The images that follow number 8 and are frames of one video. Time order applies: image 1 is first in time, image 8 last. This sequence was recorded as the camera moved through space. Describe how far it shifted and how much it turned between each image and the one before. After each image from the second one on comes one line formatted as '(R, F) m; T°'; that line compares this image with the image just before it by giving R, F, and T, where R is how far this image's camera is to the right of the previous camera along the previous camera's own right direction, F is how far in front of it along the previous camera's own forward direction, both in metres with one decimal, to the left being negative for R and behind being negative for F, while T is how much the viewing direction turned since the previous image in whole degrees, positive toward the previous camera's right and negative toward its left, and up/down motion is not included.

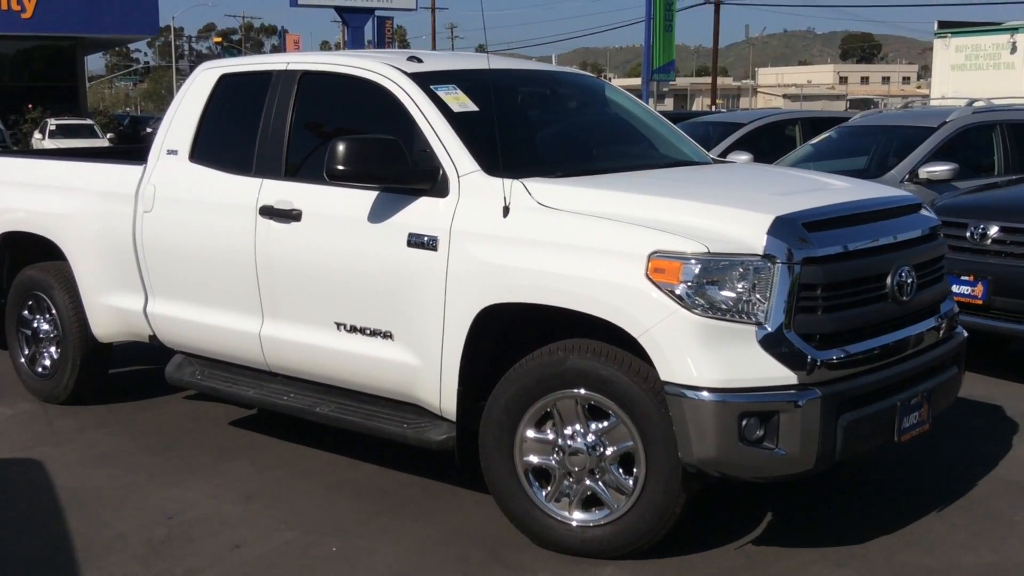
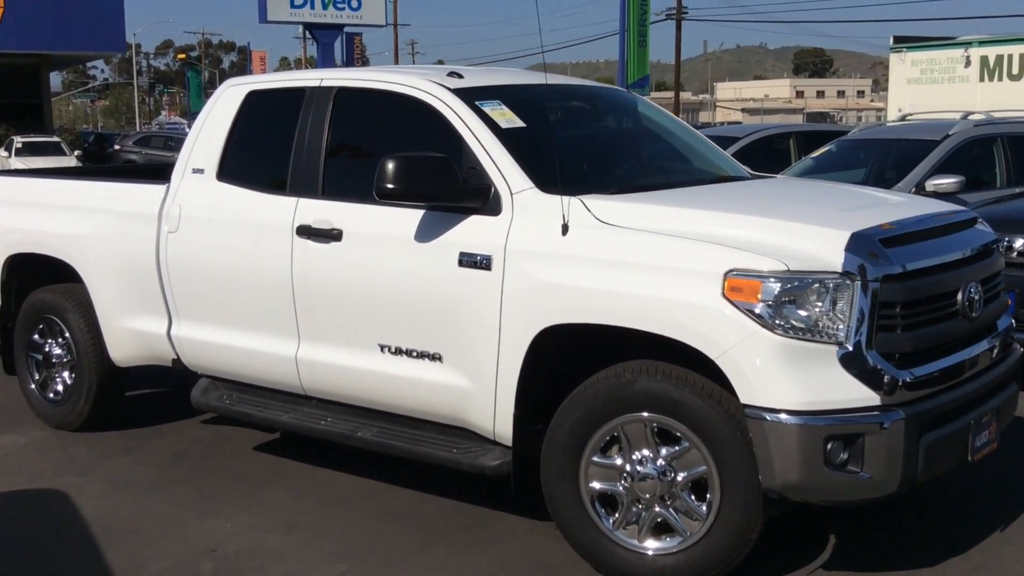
(-0.4, +0.1) m; +2°
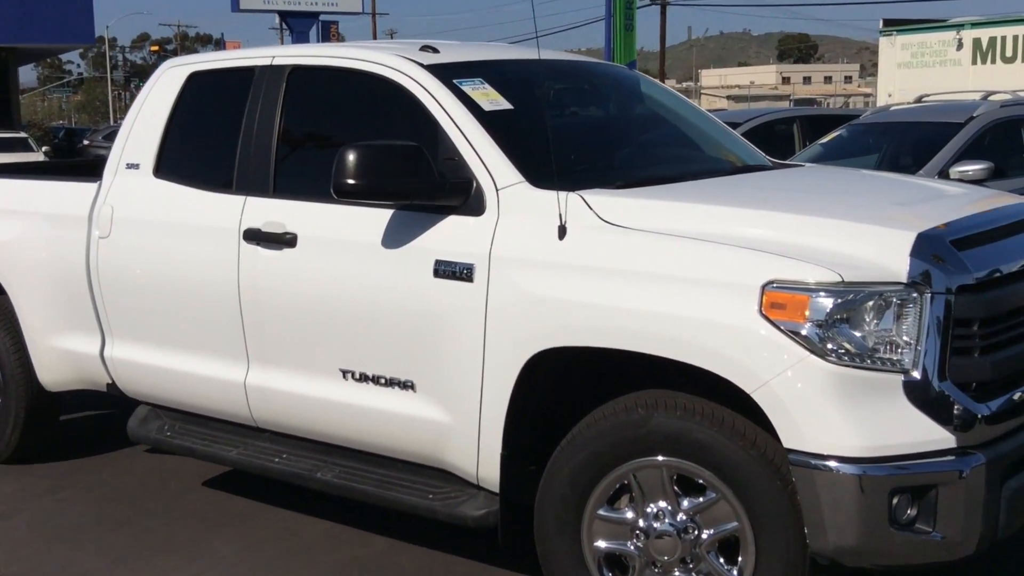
(0.0, +0.8) m; +1°
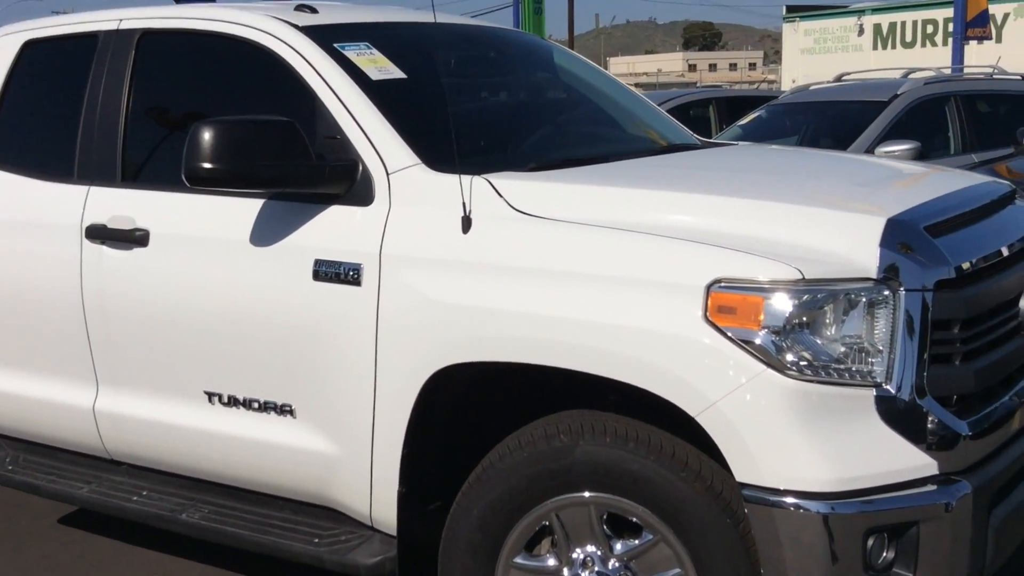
(+0.1, +0.6) m; +5°
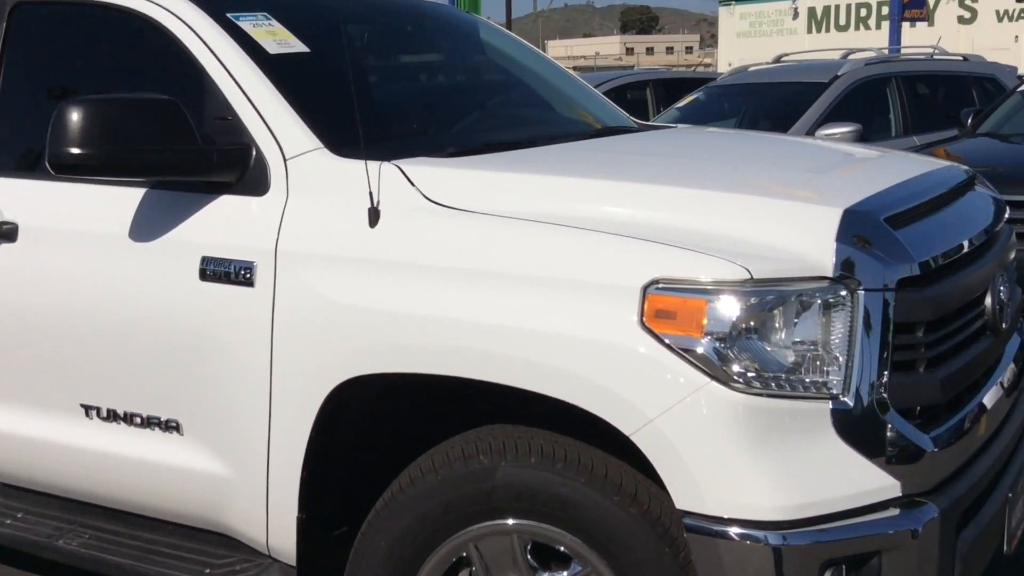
(+0.1, +0.3) m; +3°
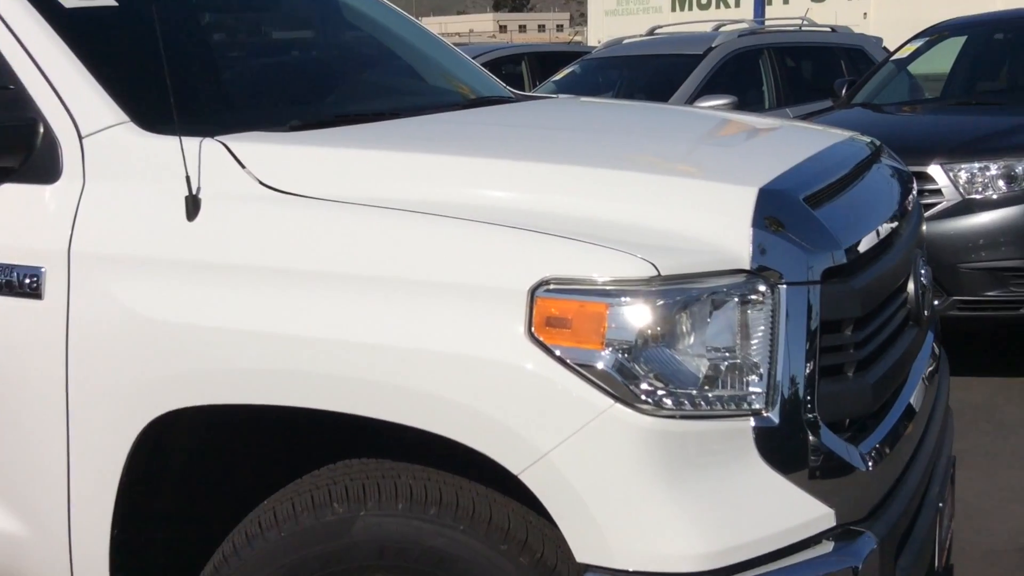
(0.0, +0.4) m; +7°
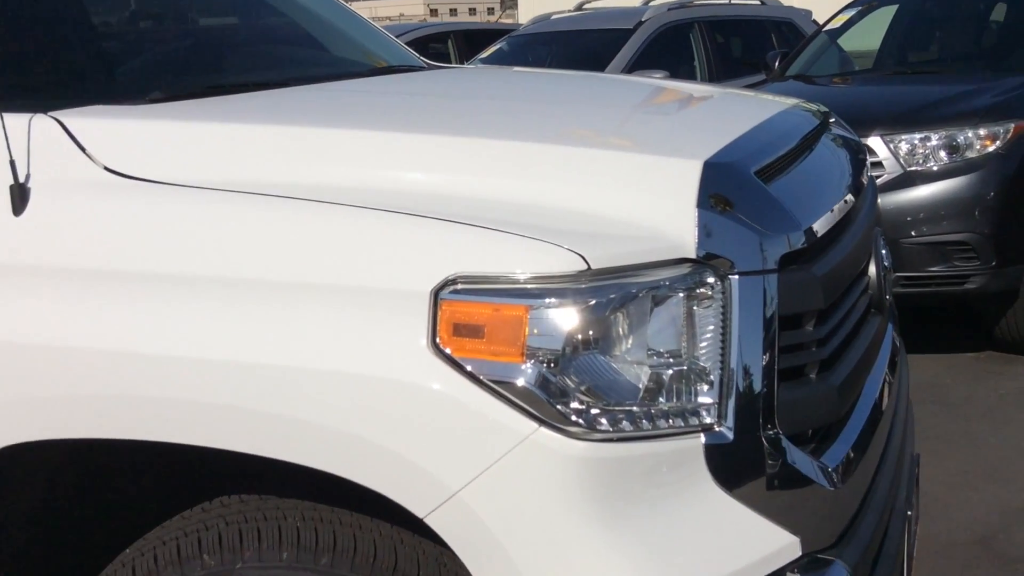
(+0.1, +0.3) m; +3°
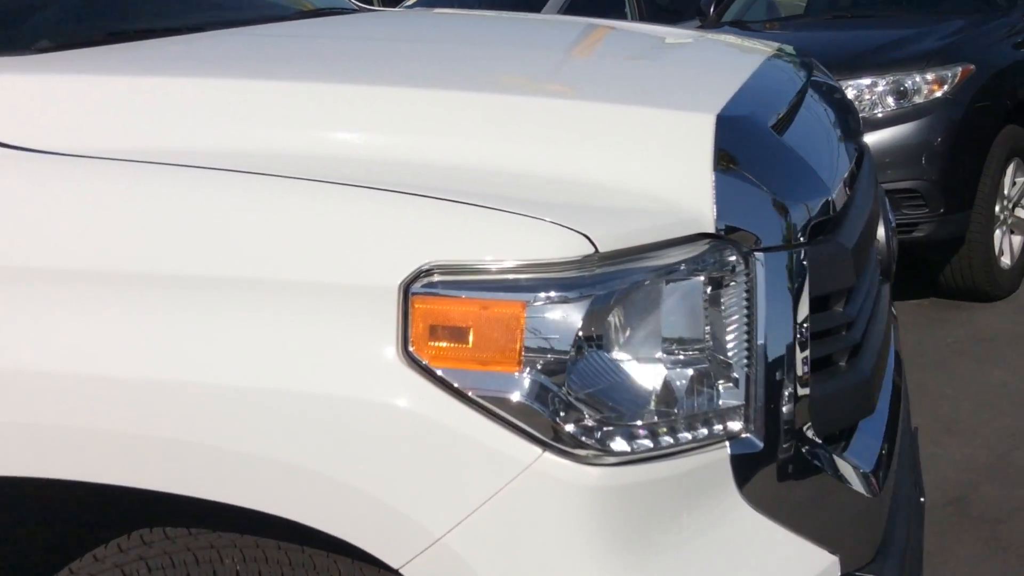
(-0.1, +0.3) m; +4°
